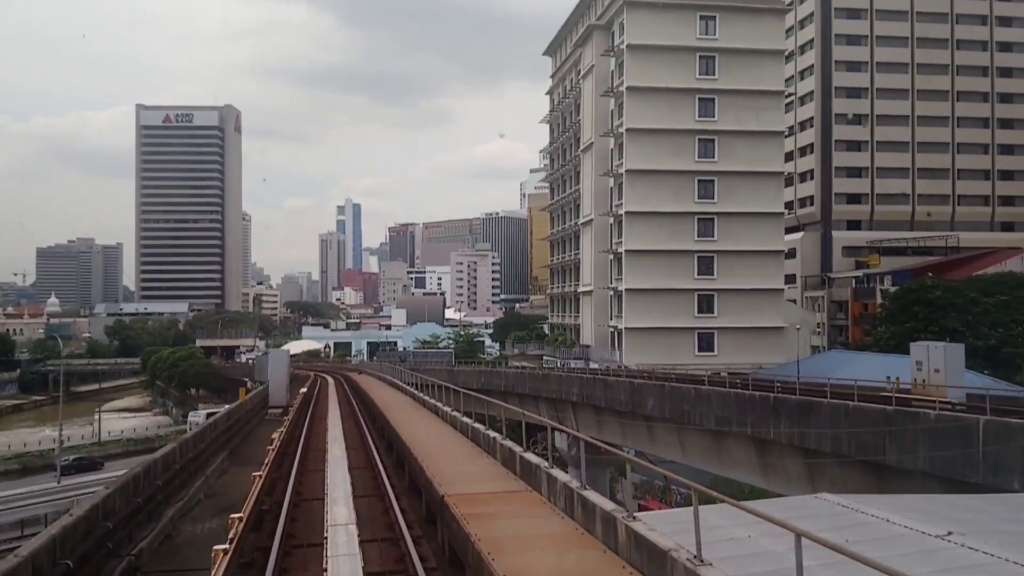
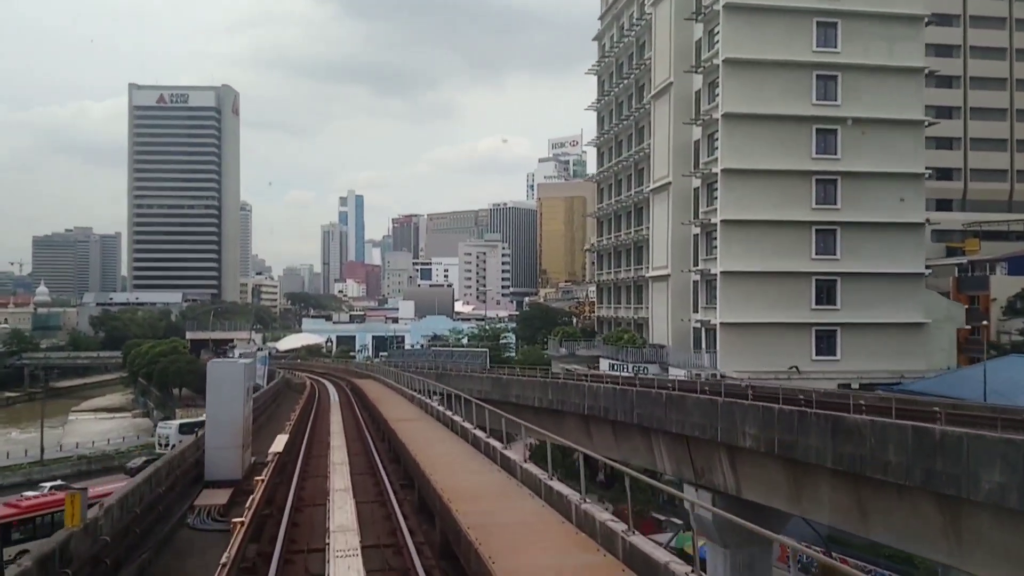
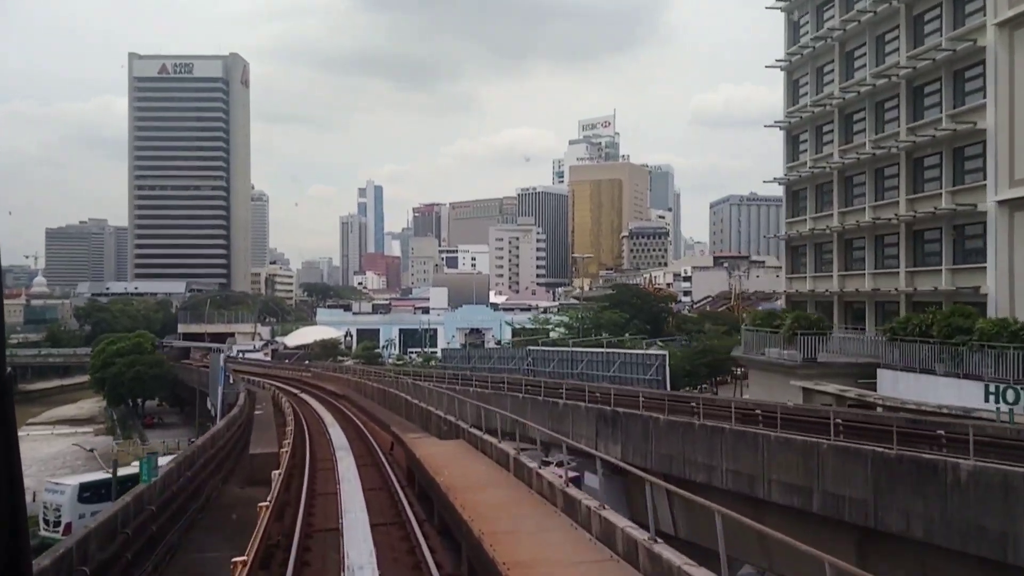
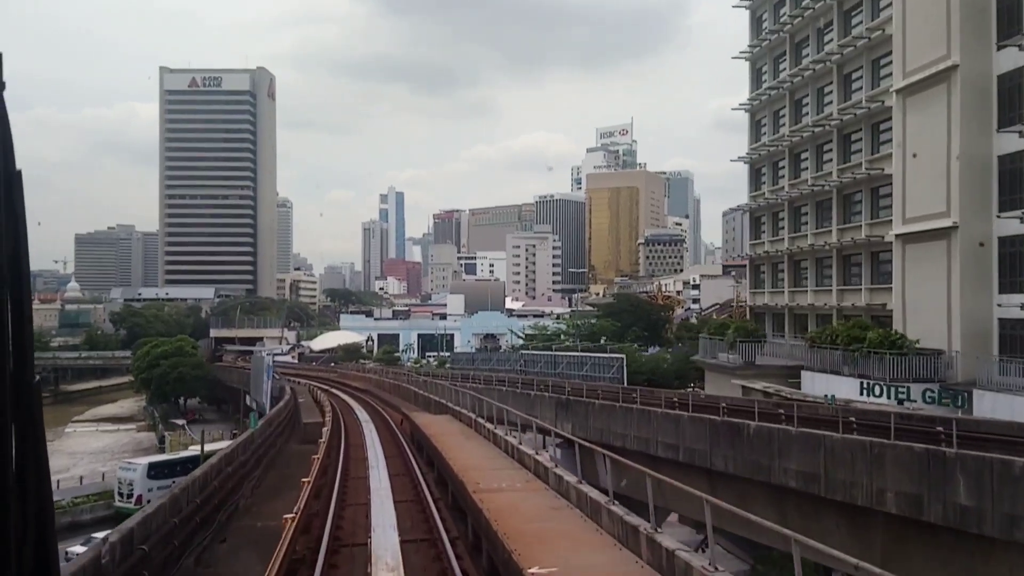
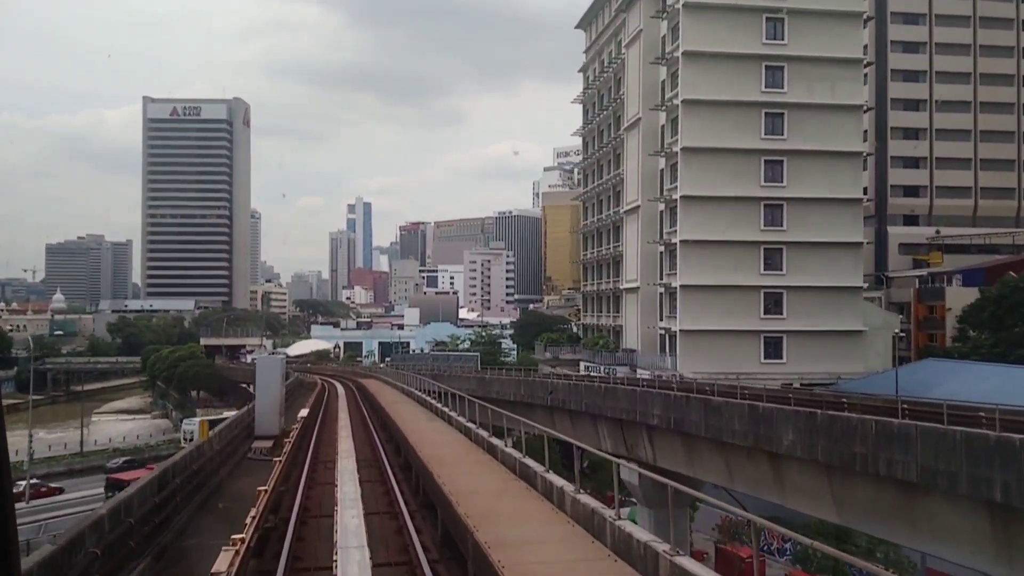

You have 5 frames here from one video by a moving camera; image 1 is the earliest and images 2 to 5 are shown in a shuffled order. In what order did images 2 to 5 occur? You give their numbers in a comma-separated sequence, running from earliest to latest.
5, 2, 4, 3
